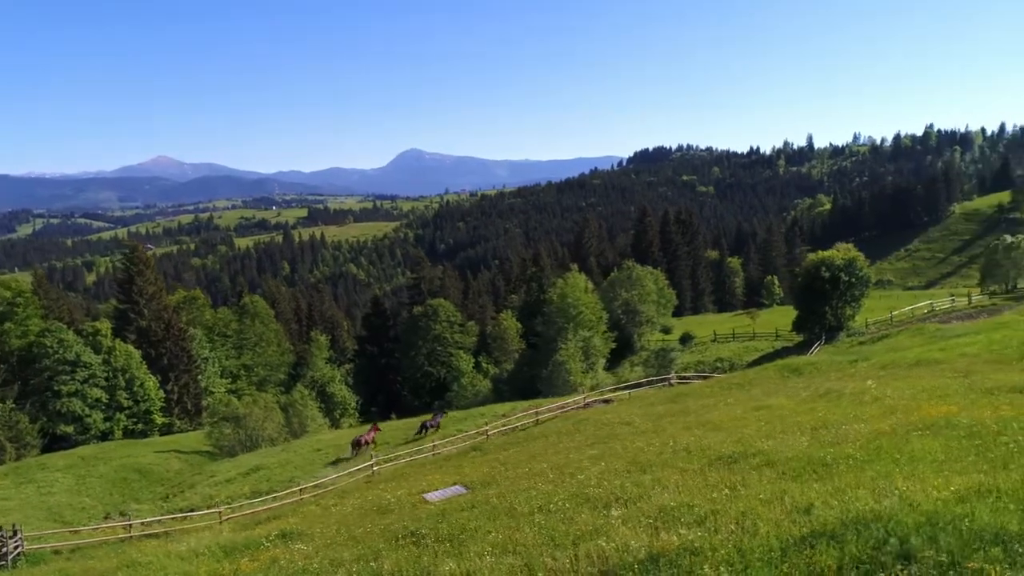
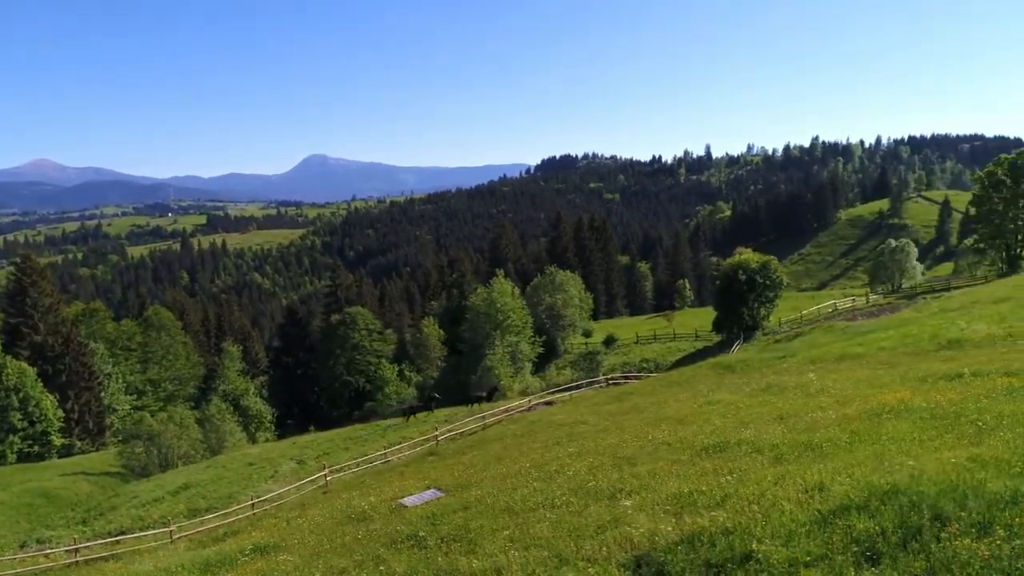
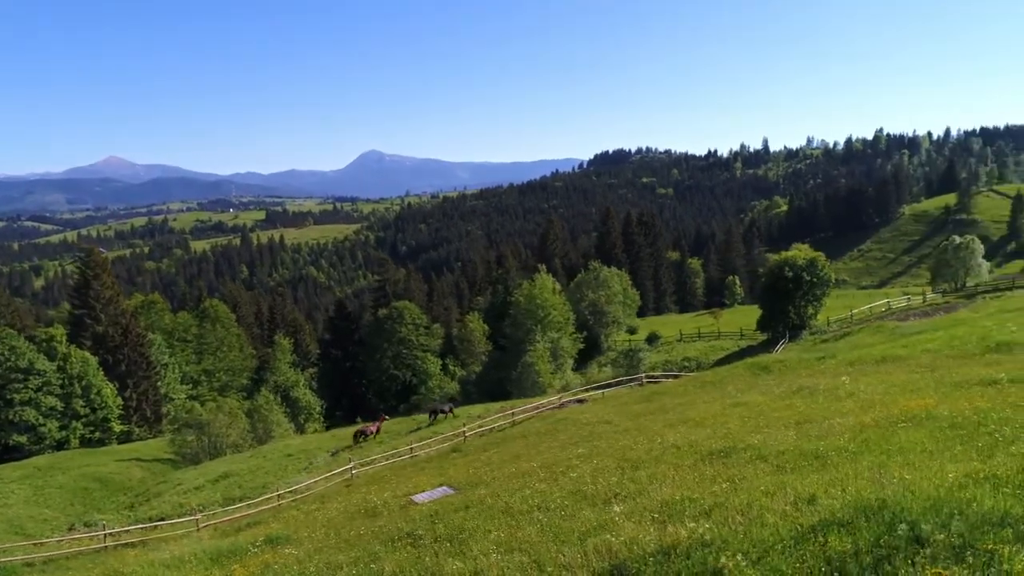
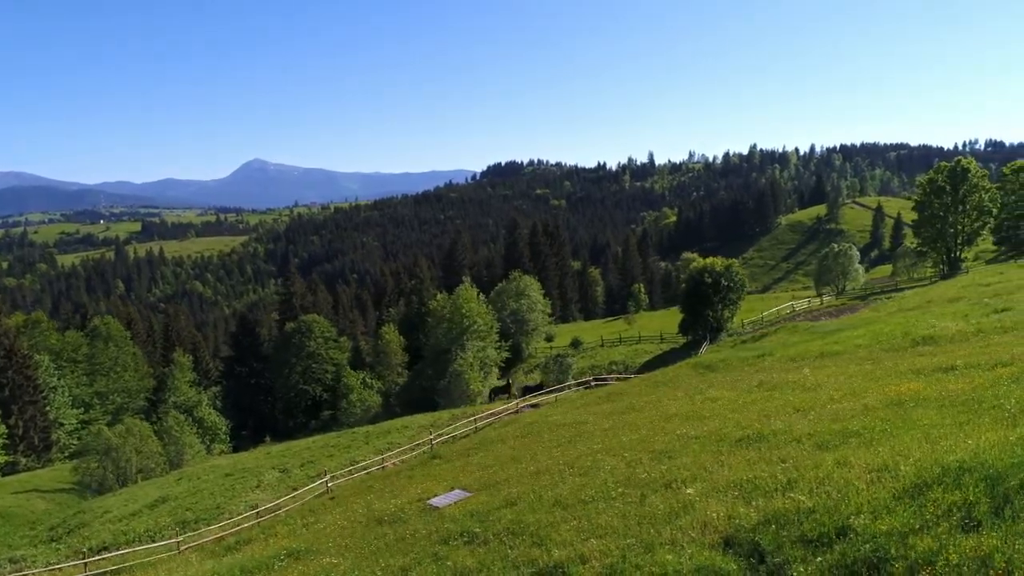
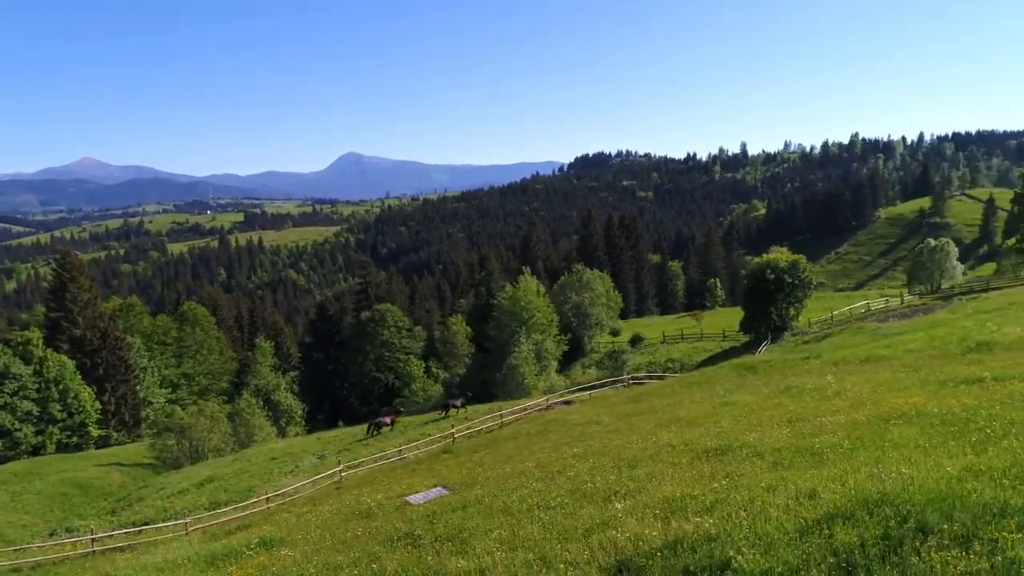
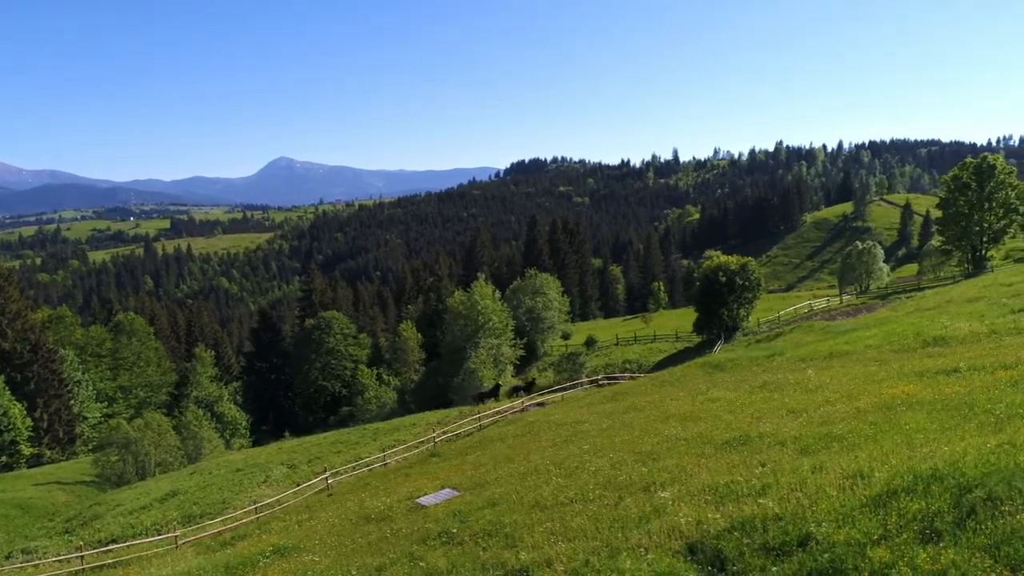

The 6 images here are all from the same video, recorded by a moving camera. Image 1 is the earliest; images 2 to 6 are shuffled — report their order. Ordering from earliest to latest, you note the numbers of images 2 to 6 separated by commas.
3, 5, 2, 6, 4
